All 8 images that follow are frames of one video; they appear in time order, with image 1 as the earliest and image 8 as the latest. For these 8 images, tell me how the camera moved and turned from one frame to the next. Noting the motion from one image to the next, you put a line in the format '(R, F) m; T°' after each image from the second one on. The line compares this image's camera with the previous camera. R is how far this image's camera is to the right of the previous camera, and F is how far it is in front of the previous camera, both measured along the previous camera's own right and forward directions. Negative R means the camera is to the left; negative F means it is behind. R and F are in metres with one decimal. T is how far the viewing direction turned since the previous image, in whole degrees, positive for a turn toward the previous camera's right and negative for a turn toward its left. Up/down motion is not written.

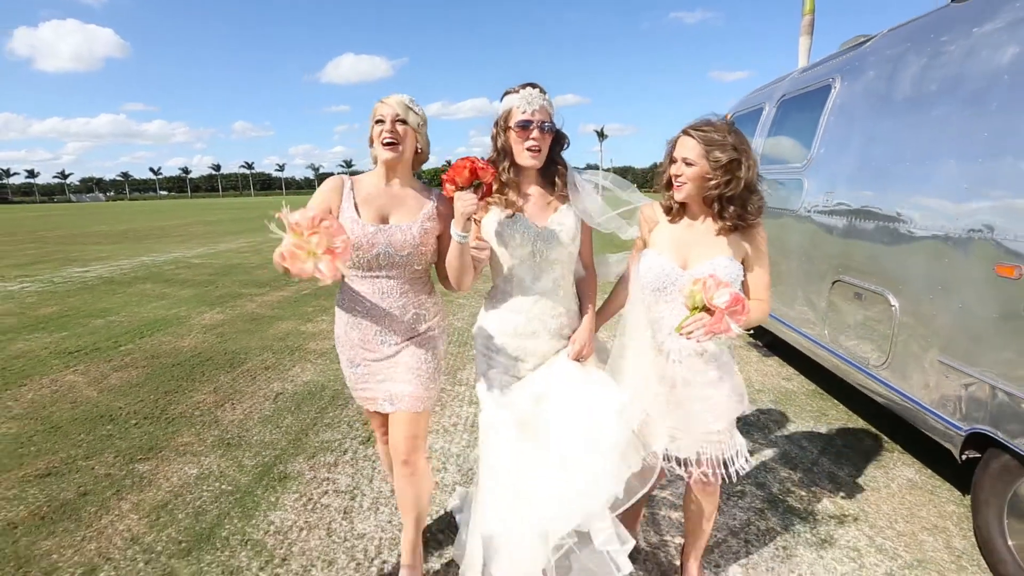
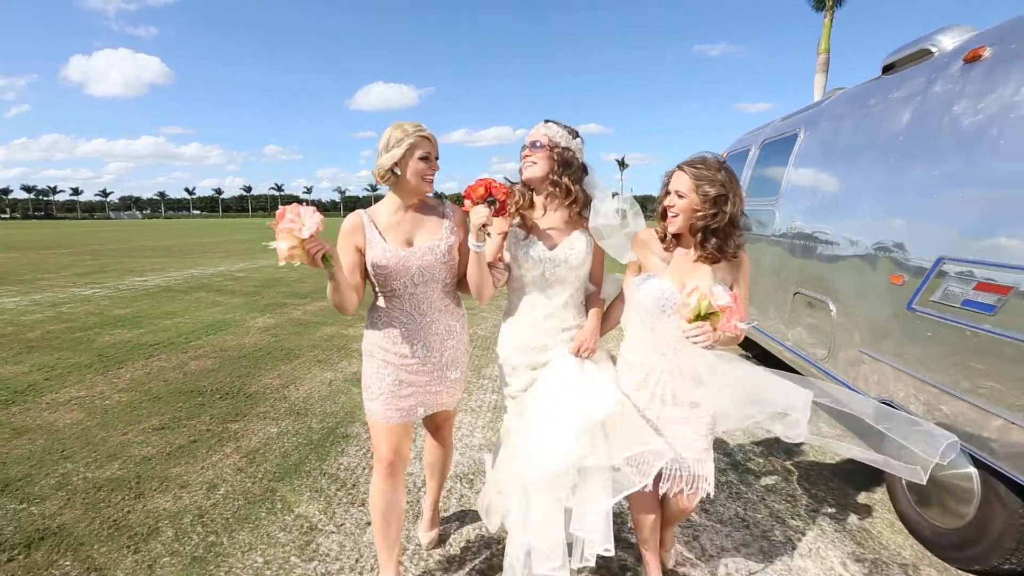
(0.0, -0.8) m; -2°
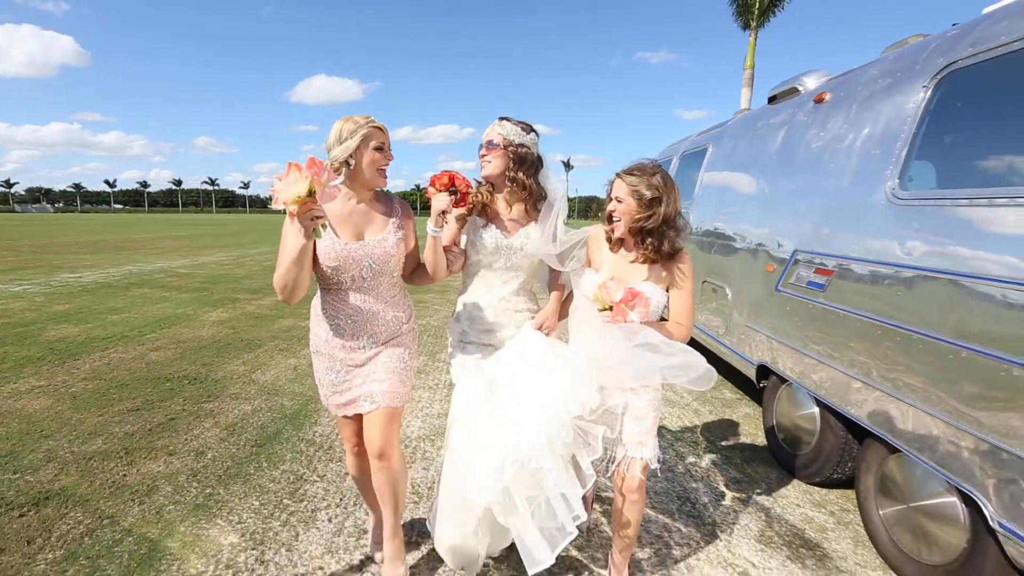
(-0.1, -0.5) m; +6°
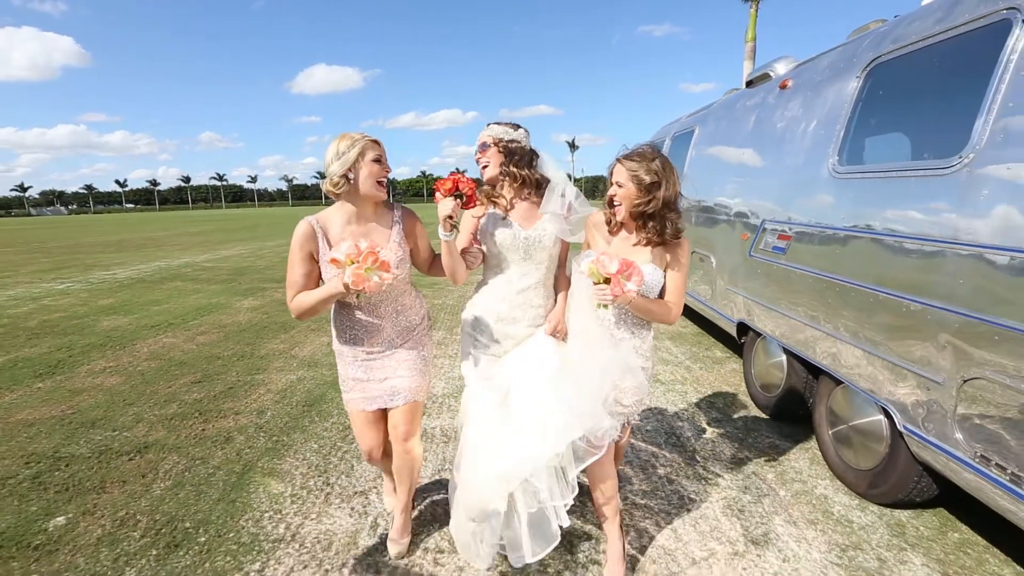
(0.0, -0.5) m; -1°
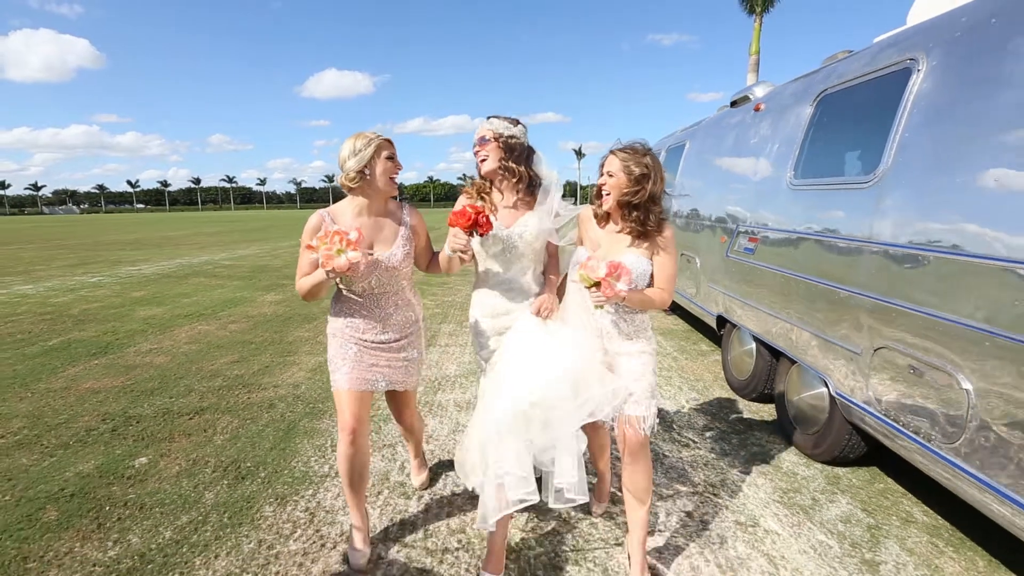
(0.0, -0.6) m; -1°
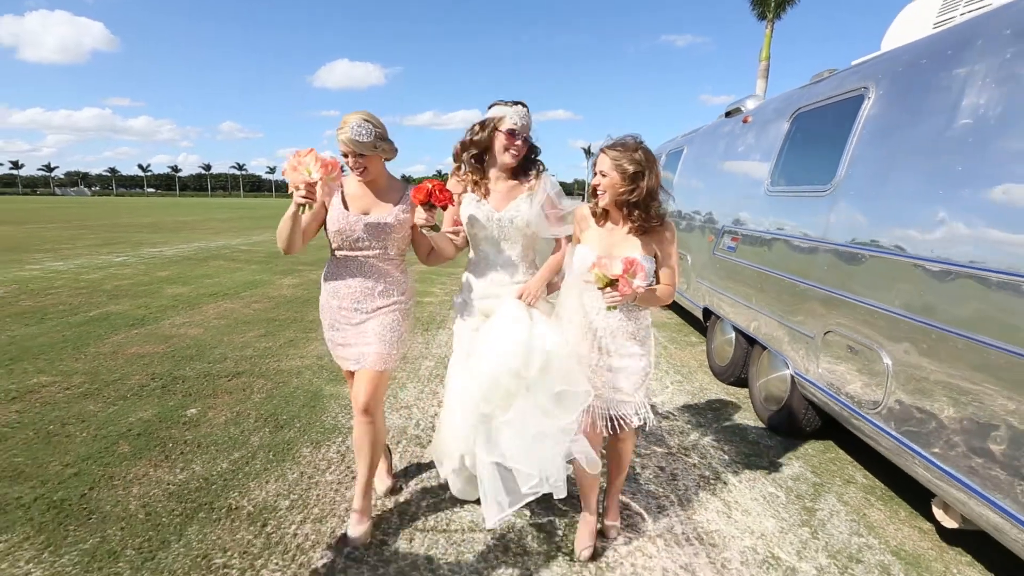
(0.0, -0.5) m; -1°
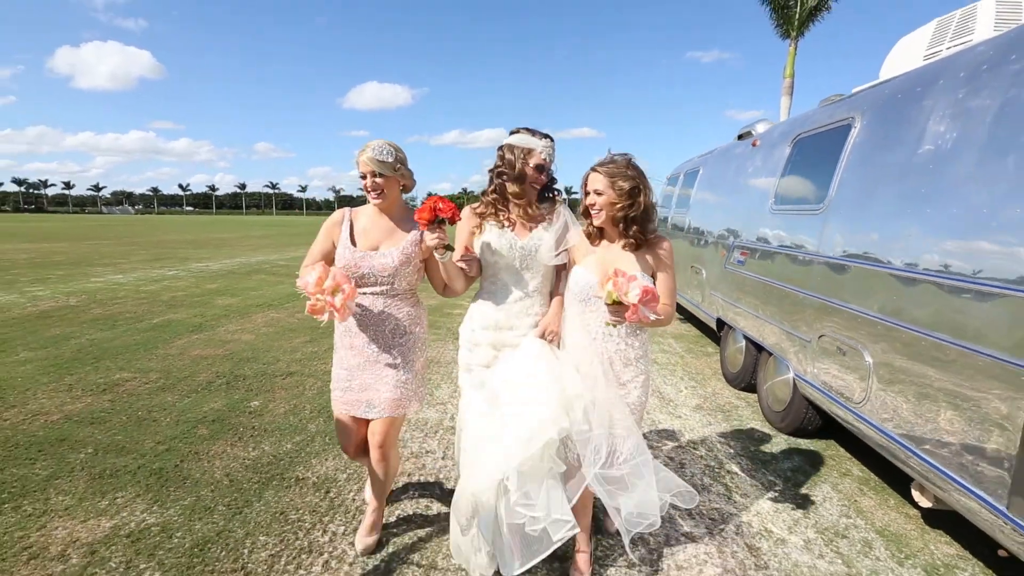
(0.0, -0.4) m; -3°
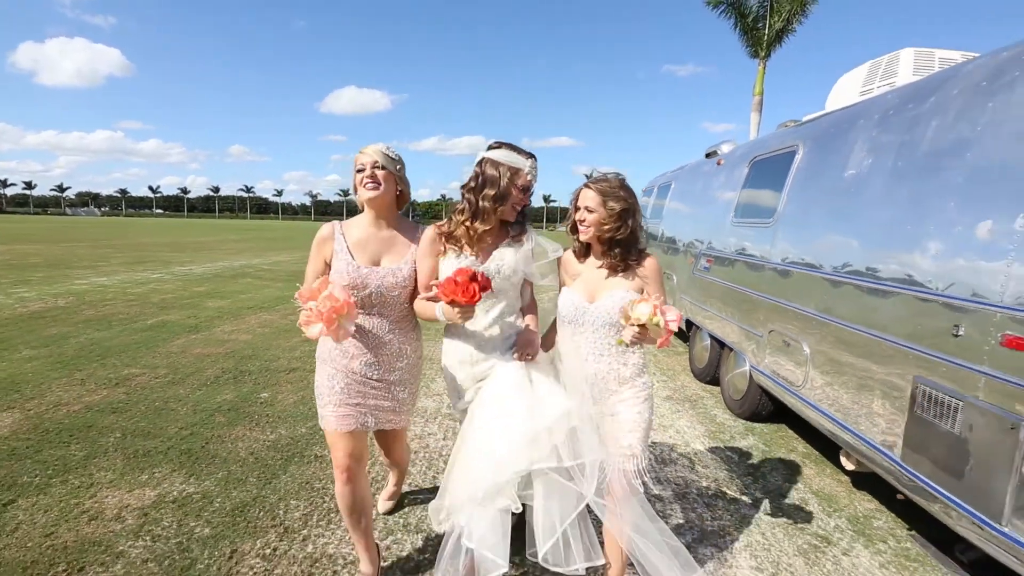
(-0.1, -0.4) m; +3°
